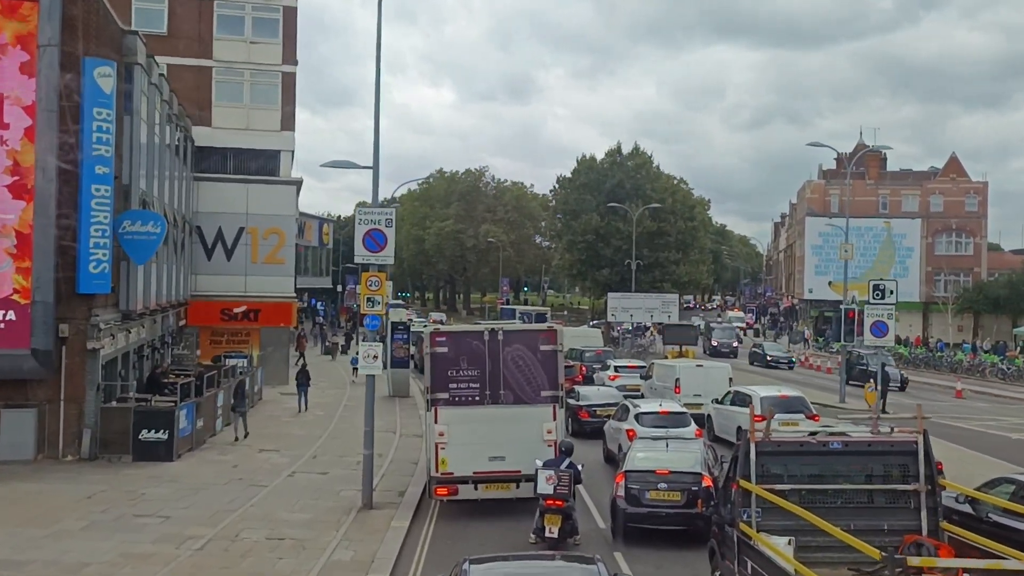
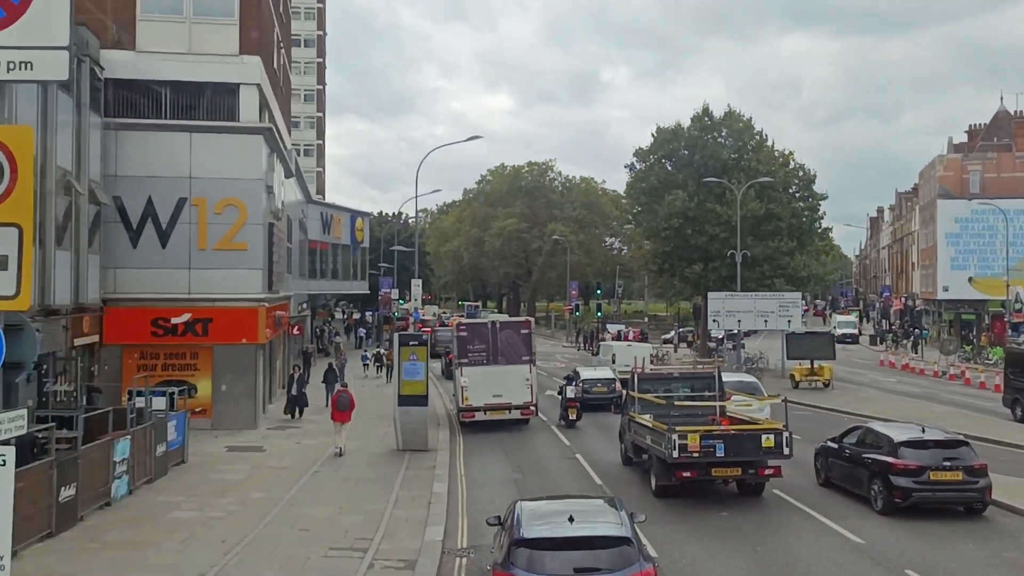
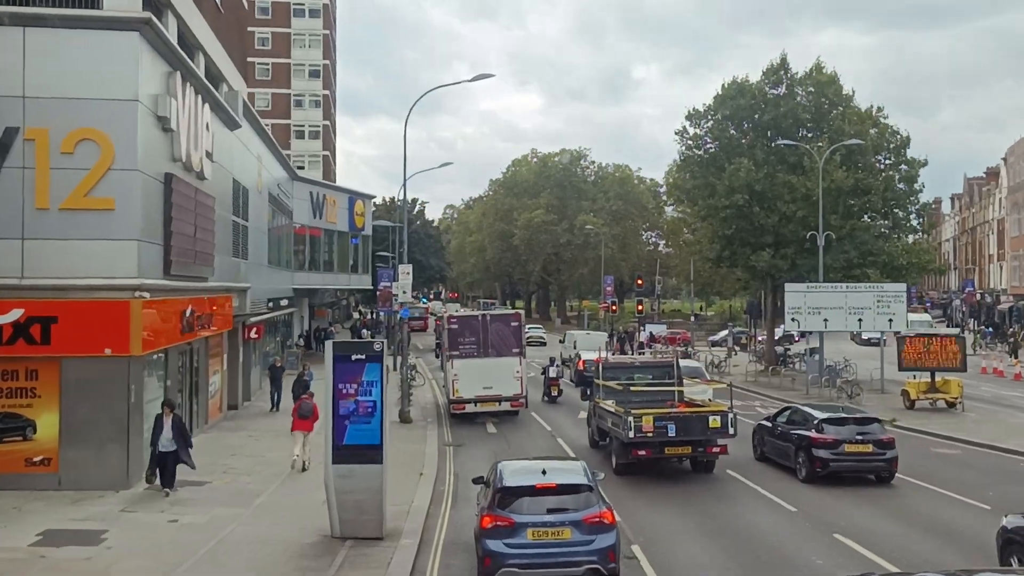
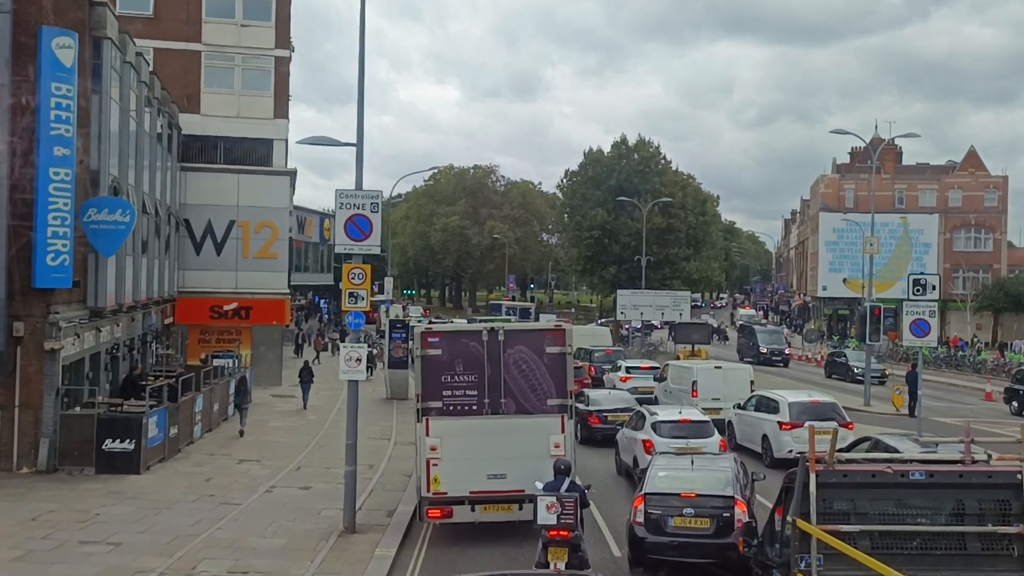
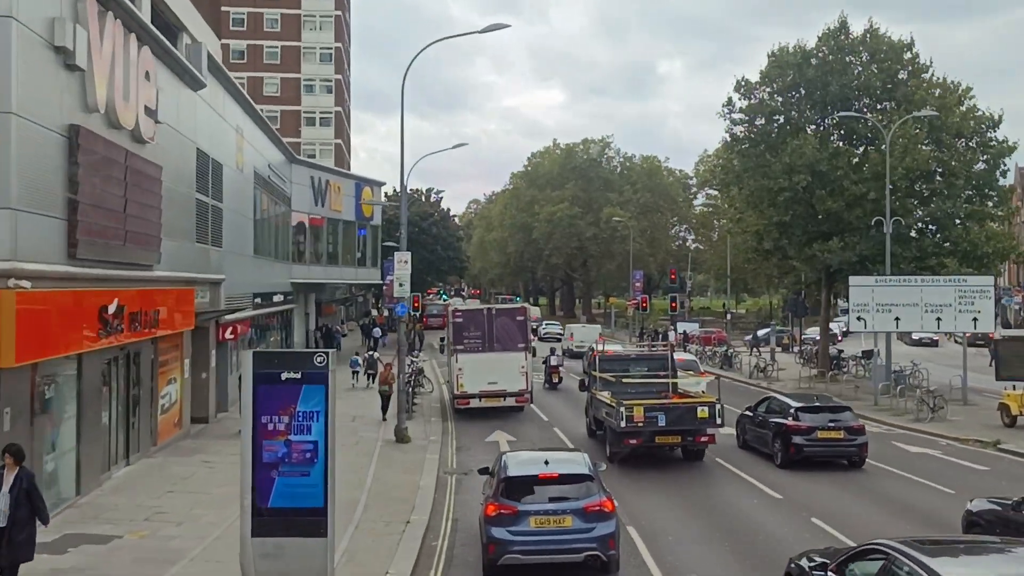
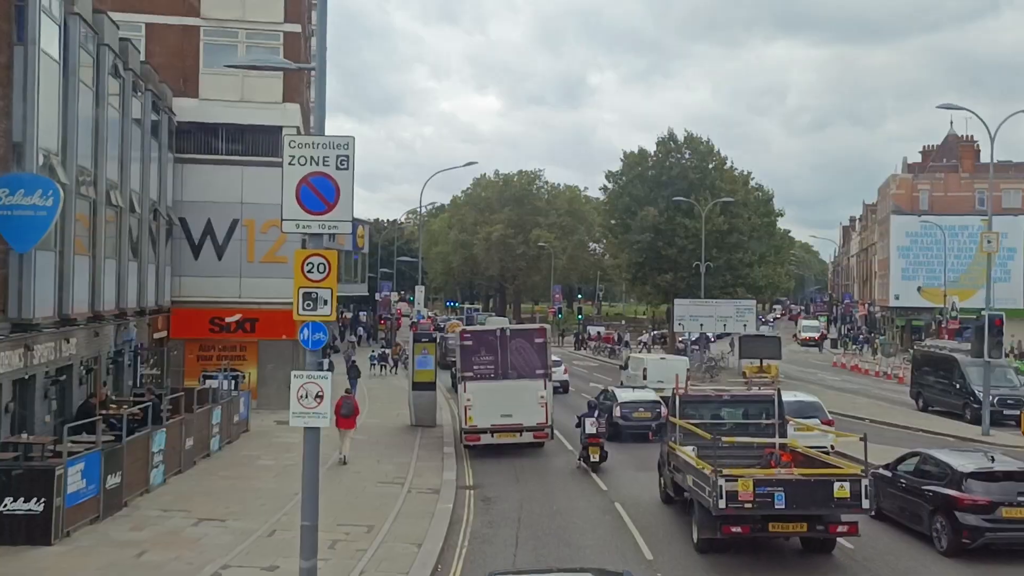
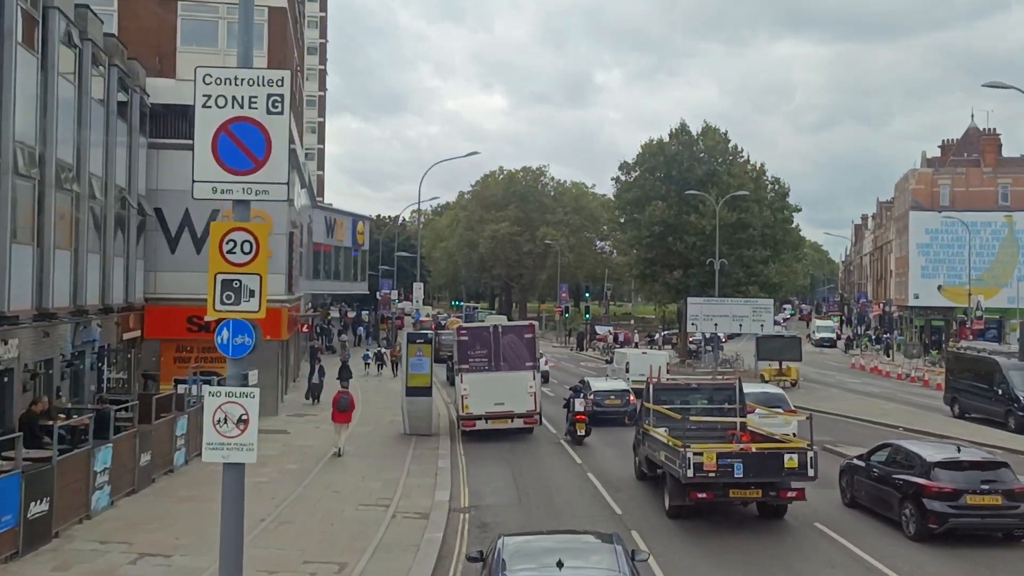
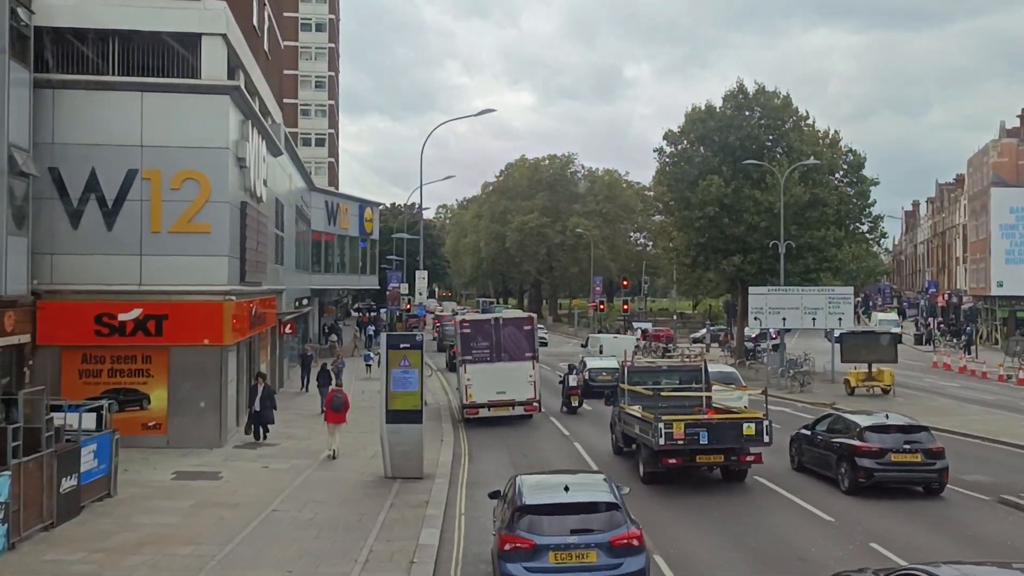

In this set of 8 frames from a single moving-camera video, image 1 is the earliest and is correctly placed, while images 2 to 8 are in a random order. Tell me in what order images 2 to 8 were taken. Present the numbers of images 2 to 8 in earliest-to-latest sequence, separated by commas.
4, 6, 7, 2, 8, 3, 5
